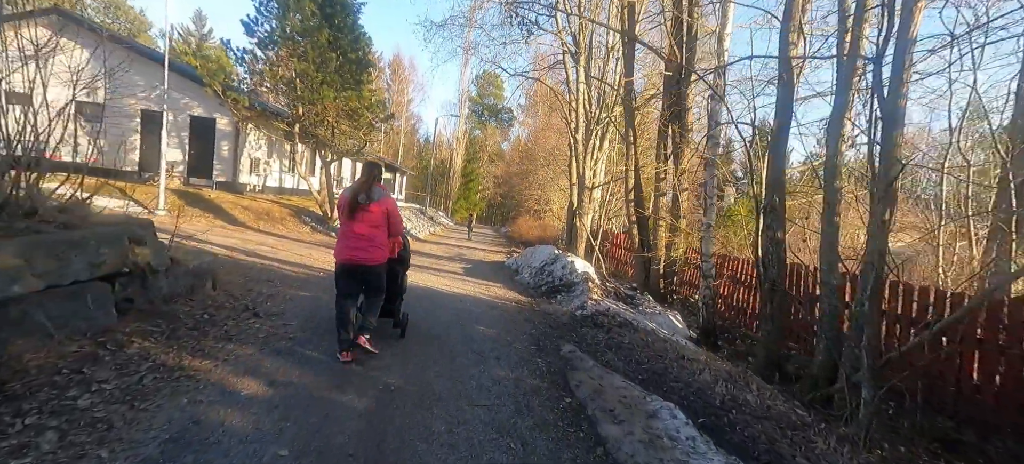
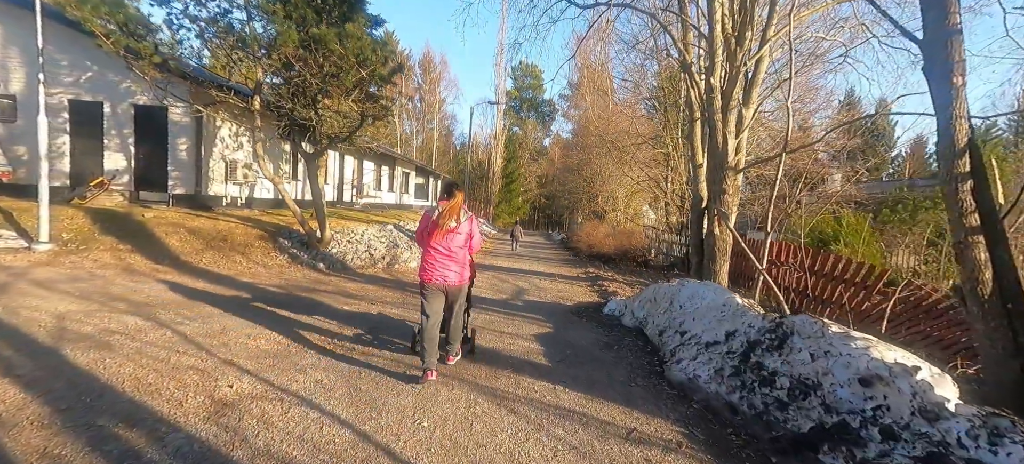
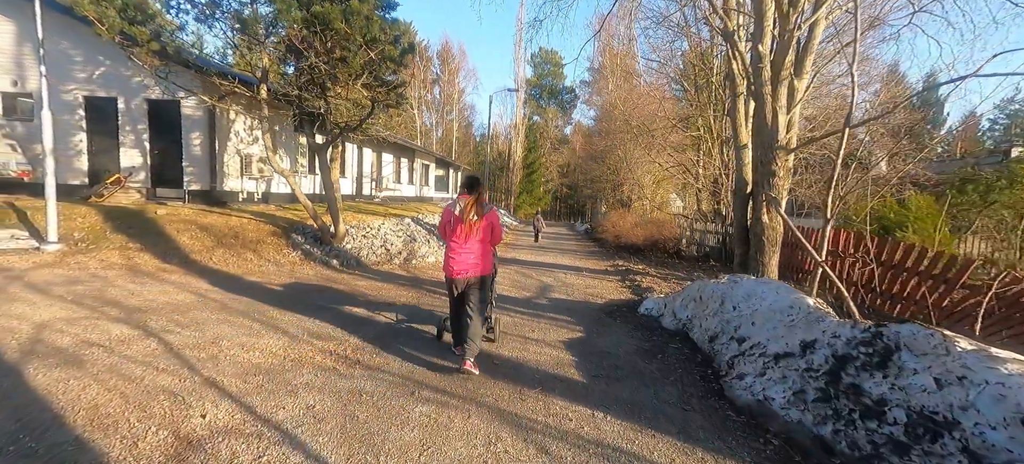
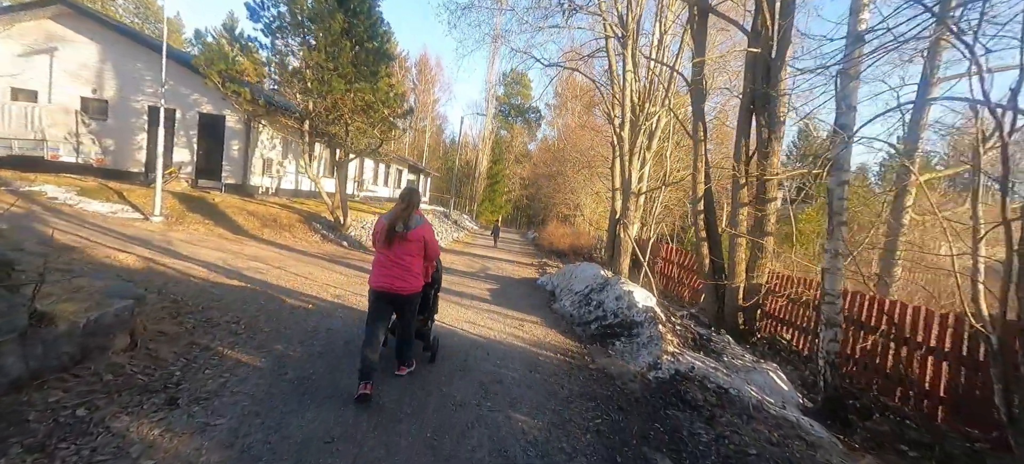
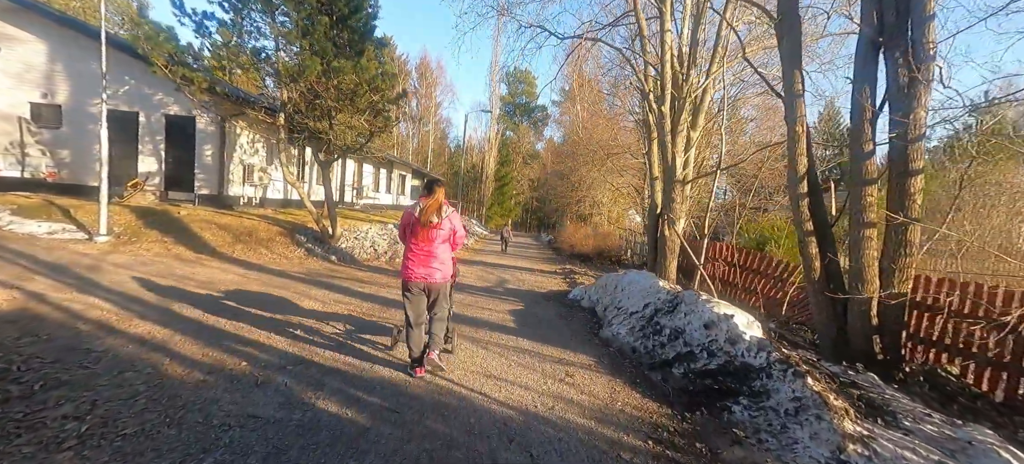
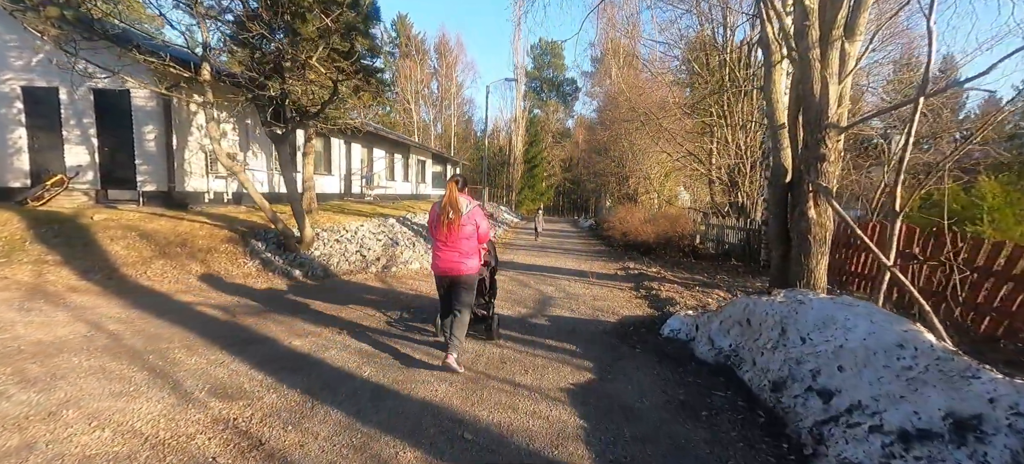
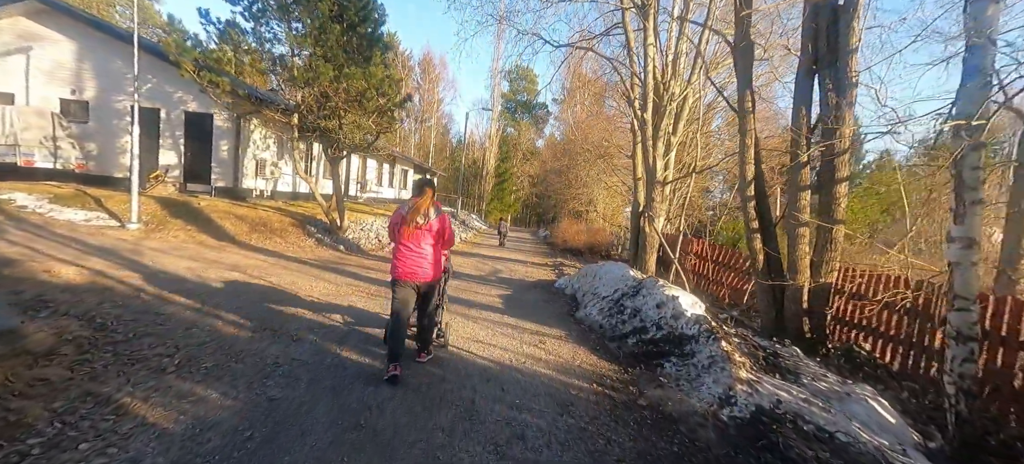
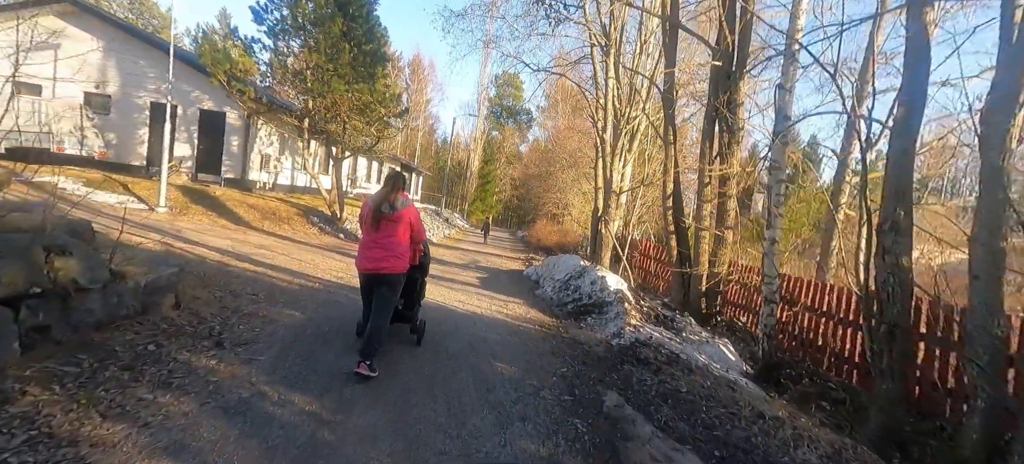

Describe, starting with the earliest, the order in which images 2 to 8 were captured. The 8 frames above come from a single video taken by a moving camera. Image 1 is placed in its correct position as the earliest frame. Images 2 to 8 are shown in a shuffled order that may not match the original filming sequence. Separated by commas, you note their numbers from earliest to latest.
8, 4, 7, 5, 2, 3, 6
